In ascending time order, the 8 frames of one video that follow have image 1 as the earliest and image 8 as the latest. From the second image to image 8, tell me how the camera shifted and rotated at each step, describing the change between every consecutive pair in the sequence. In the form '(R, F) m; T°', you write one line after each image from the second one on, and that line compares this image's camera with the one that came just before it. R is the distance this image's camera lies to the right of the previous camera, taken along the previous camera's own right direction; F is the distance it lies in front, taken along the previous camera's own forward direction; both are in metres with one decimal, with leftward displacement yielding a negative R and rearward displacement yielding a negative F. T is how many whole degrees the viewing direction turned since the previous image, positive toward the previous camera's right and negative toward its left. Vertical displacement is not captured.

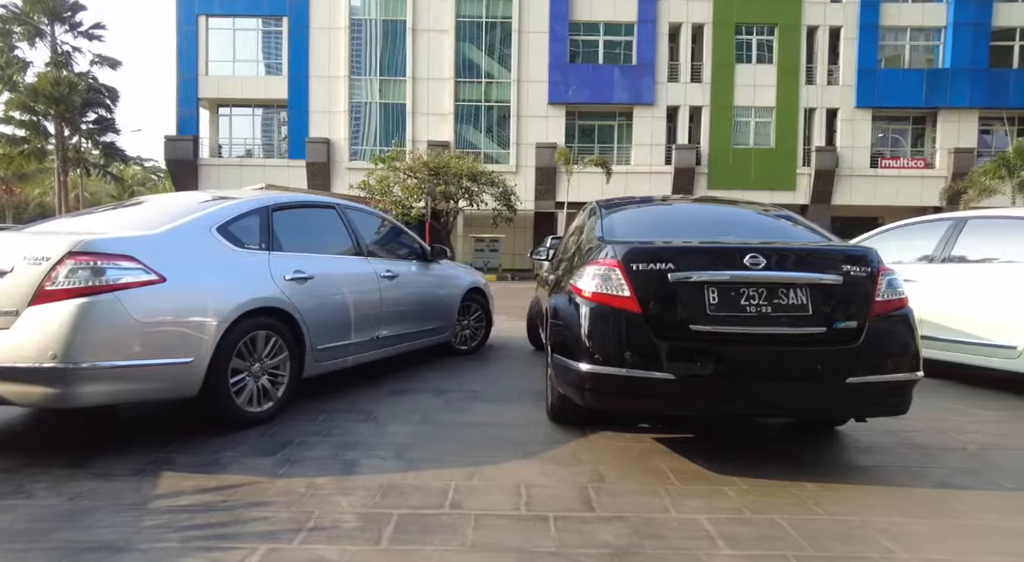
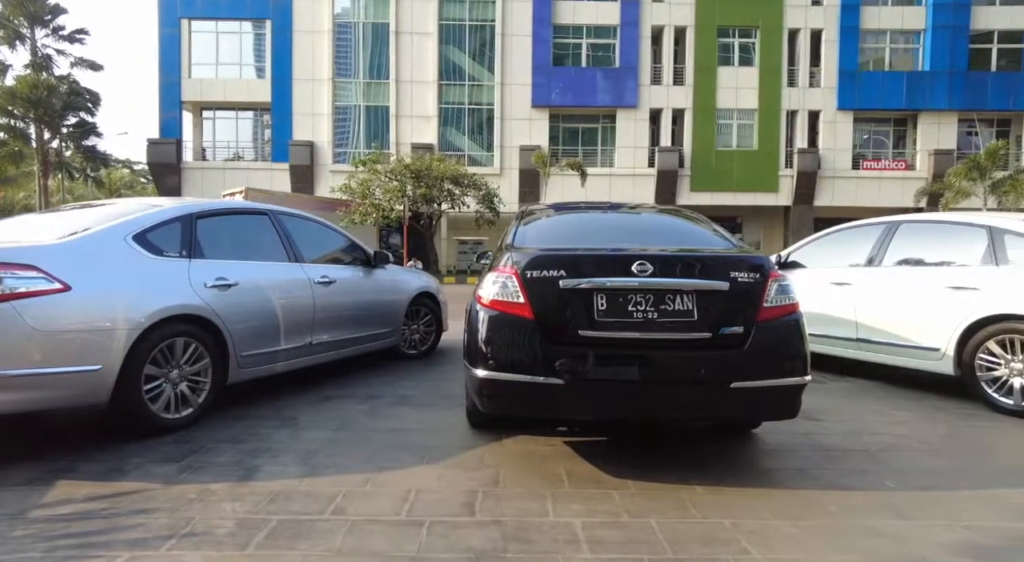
(+0.5, -0.1) m; +1°
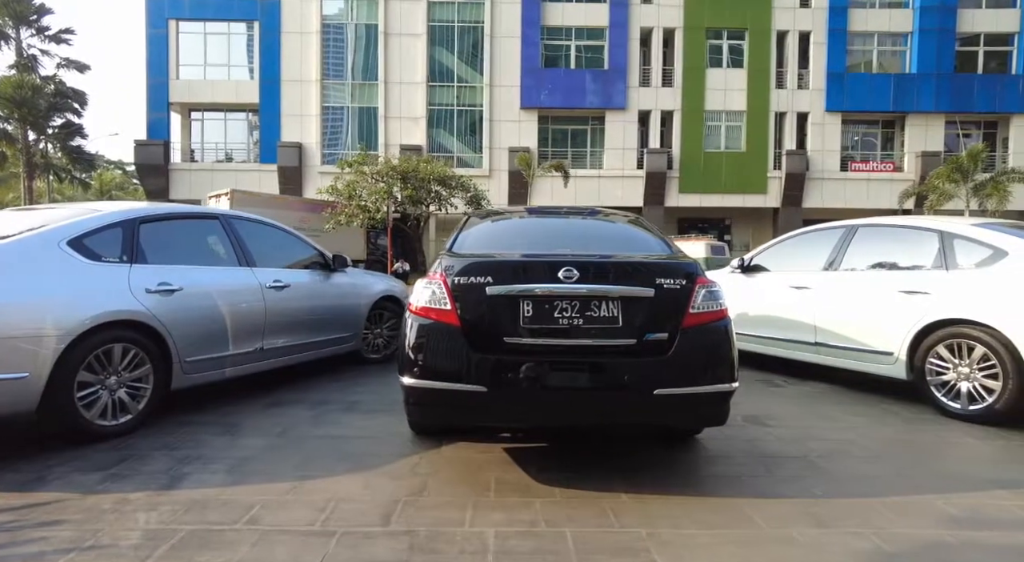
(+0.4, 0.0) m; 0°
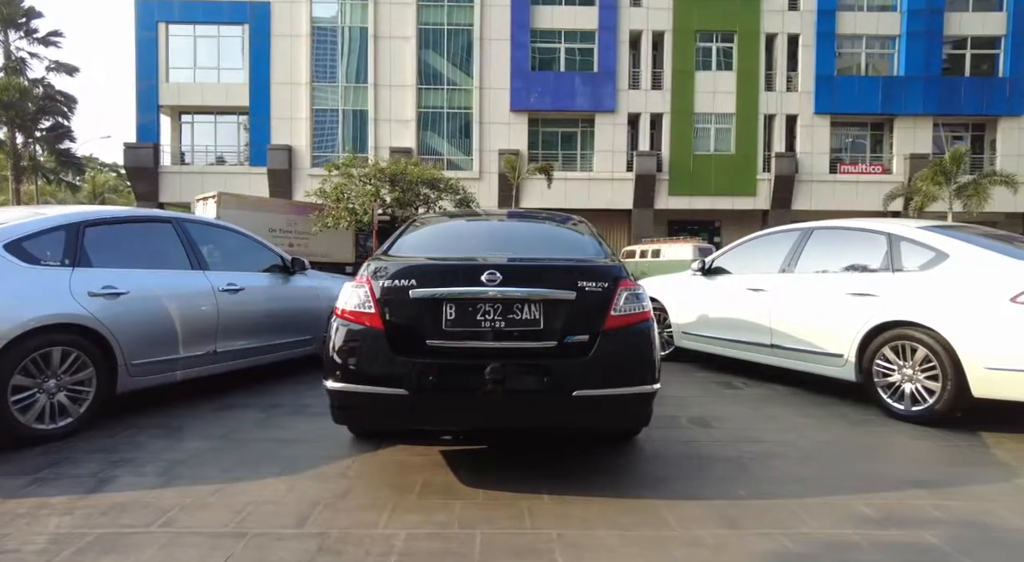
(+0.4, 0.0) m; 0°
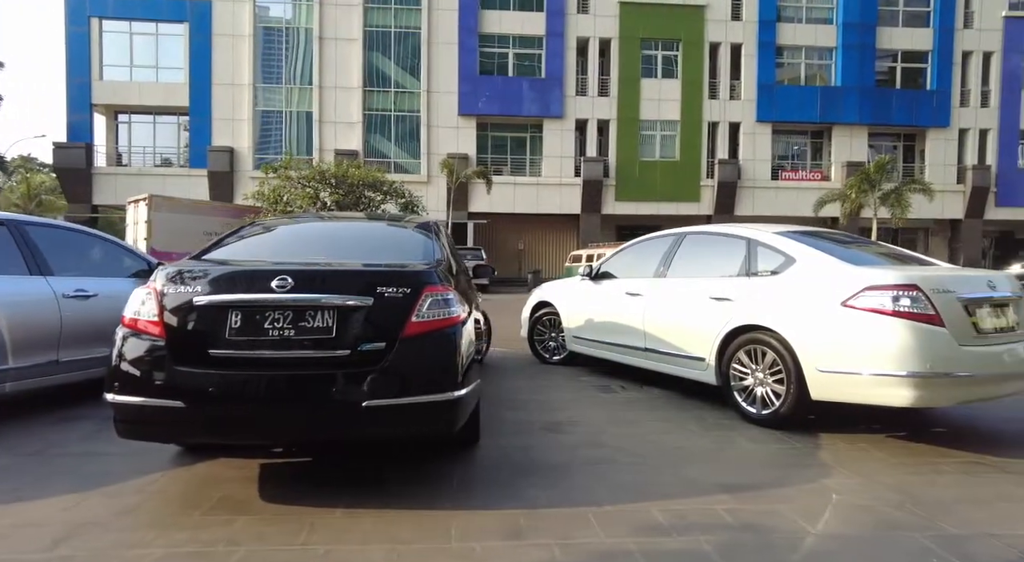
(+0.9, +0.1) m; +3°
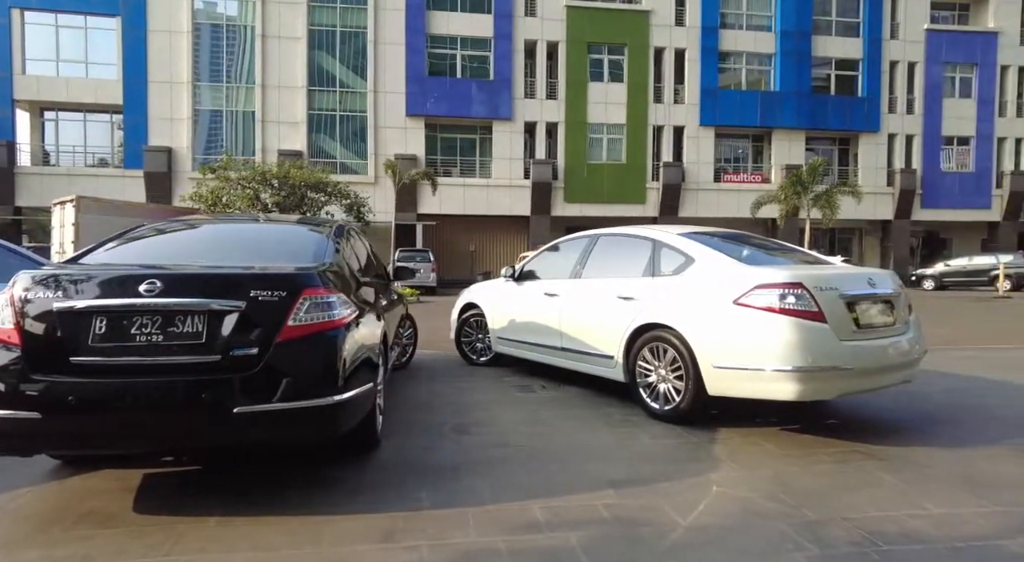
(+0.4, 0.0) m; +4°
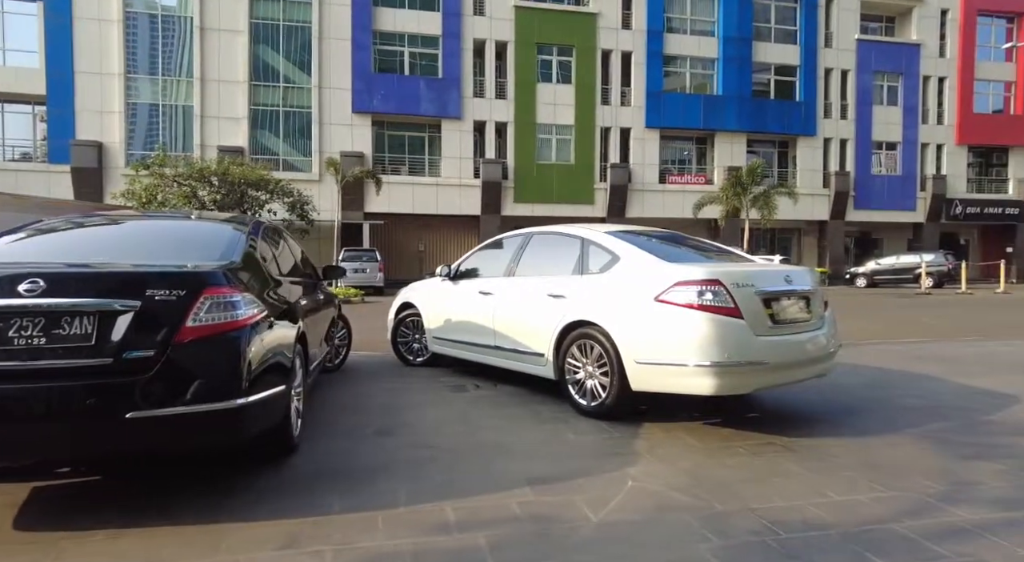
(+0.2, 0.0) m; +4°
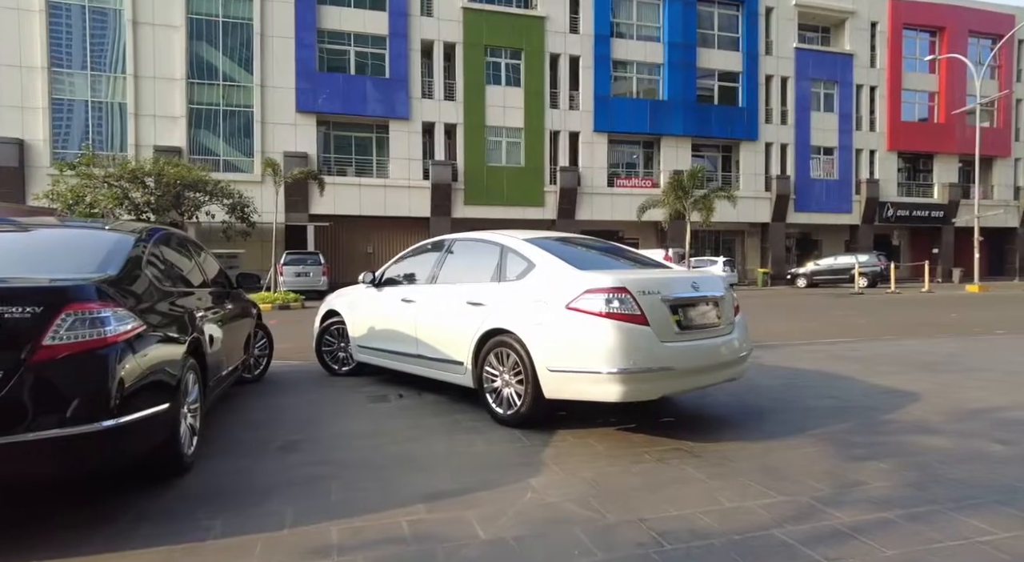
(+0.3, 0.0) m; +4°
